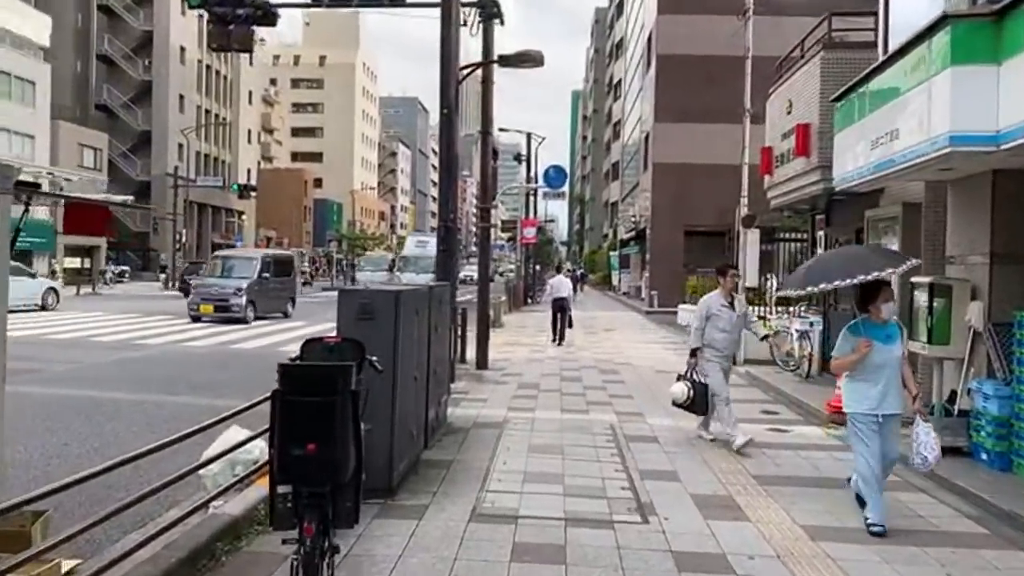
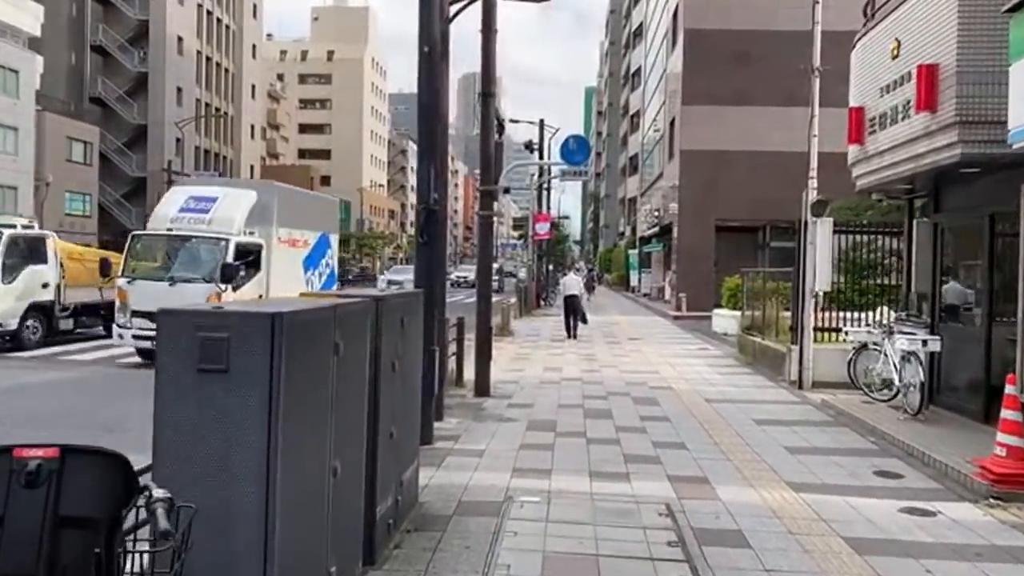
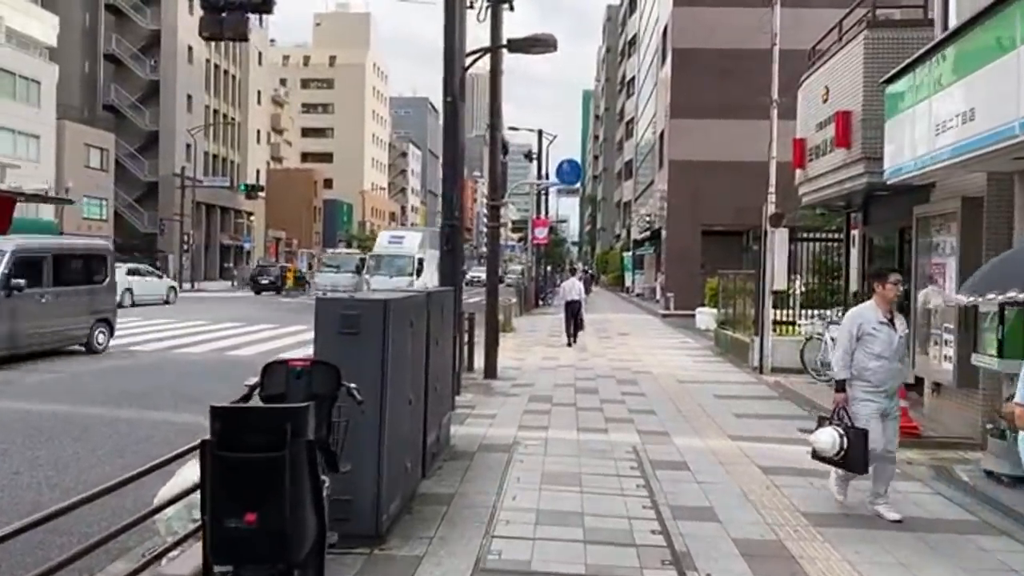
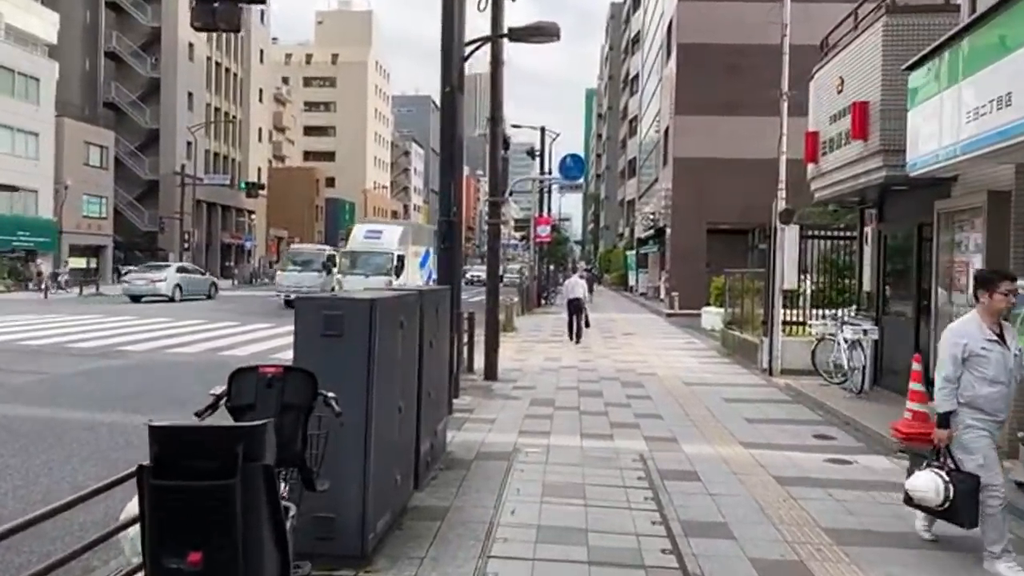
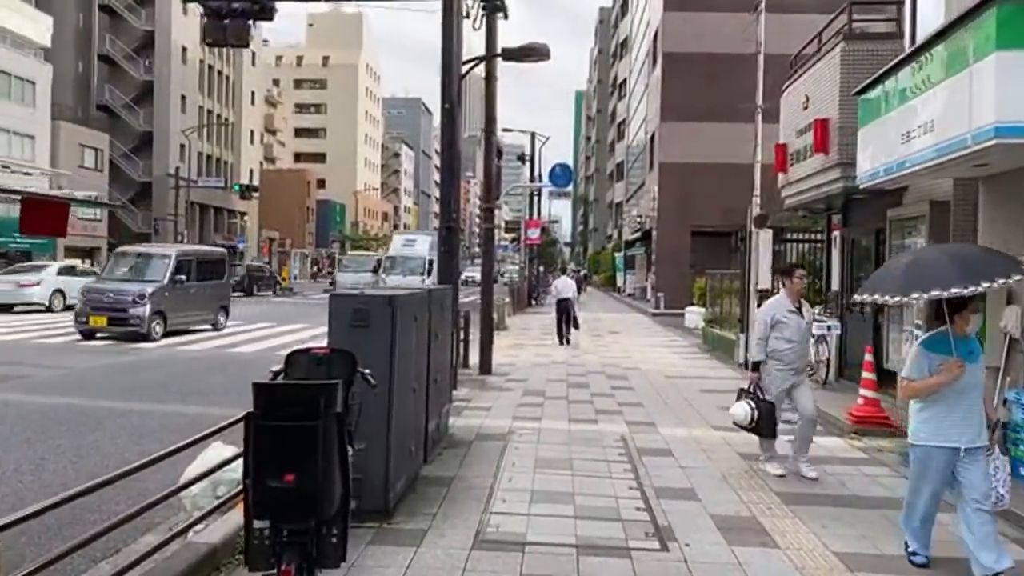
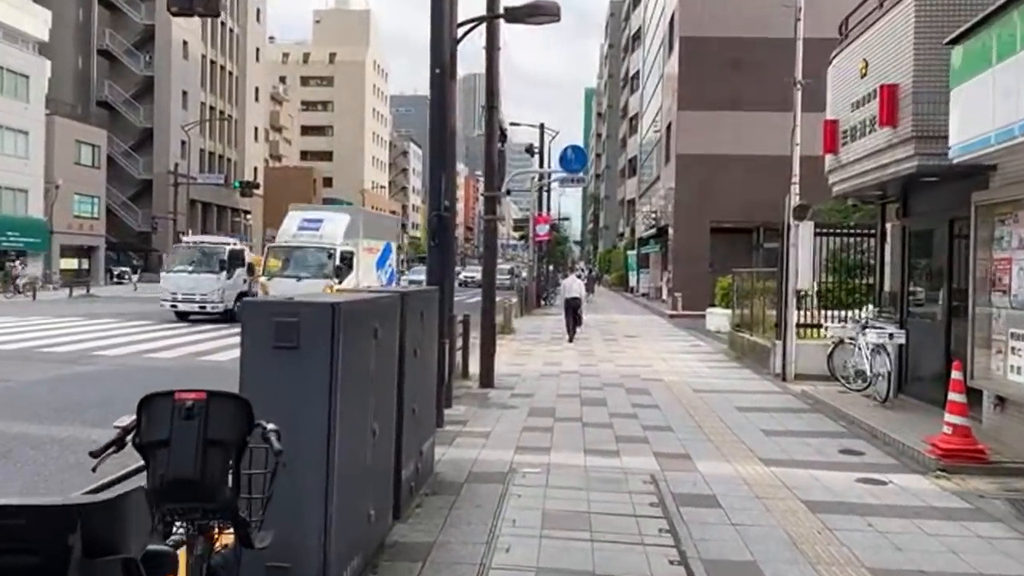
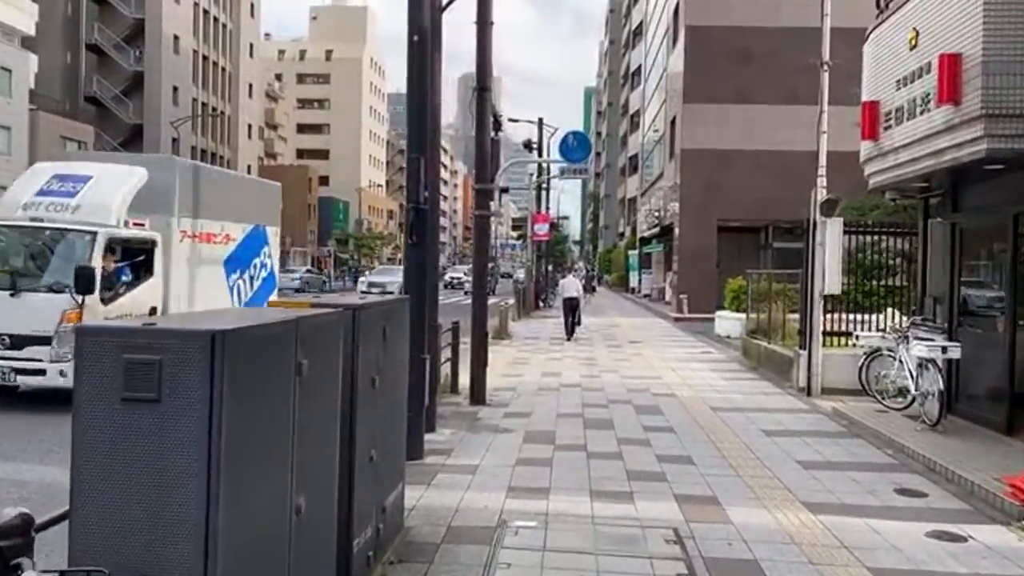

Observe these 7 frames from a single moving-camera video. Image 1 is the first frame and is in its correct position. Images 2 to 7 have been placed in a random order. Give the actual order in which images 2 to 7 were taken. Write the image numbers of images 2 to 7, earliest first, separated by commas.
5, 3, 4, 6, 2, 7
